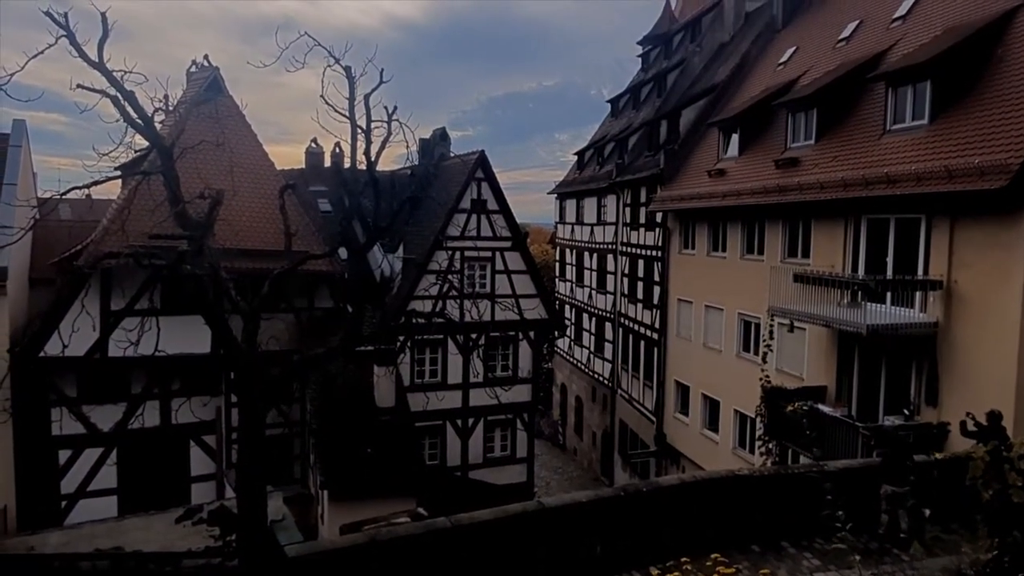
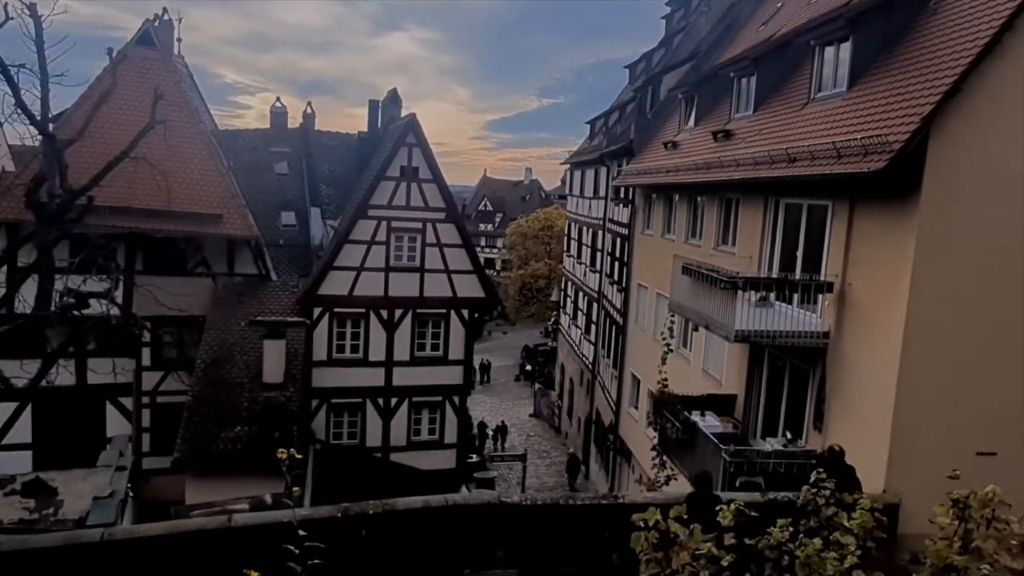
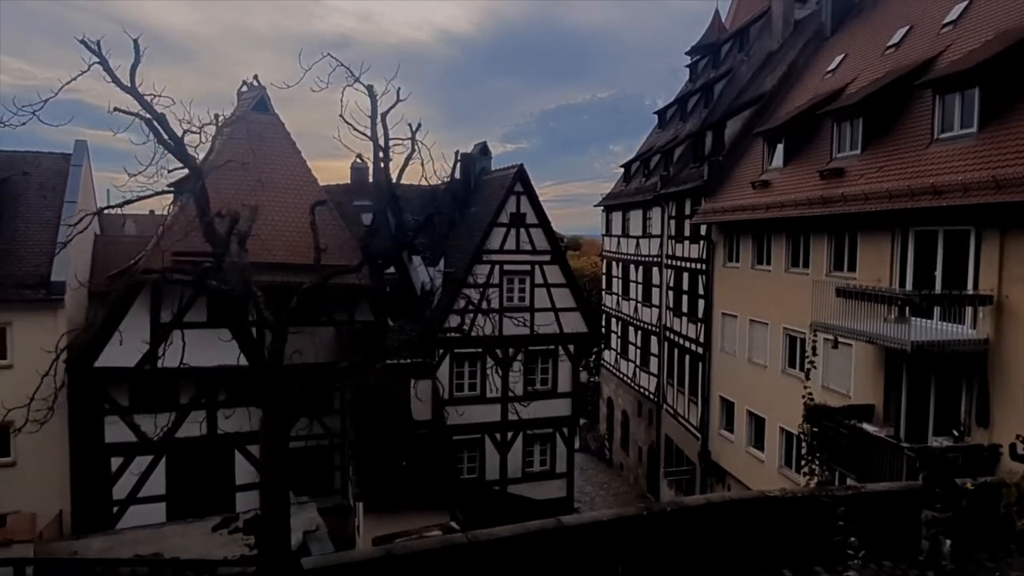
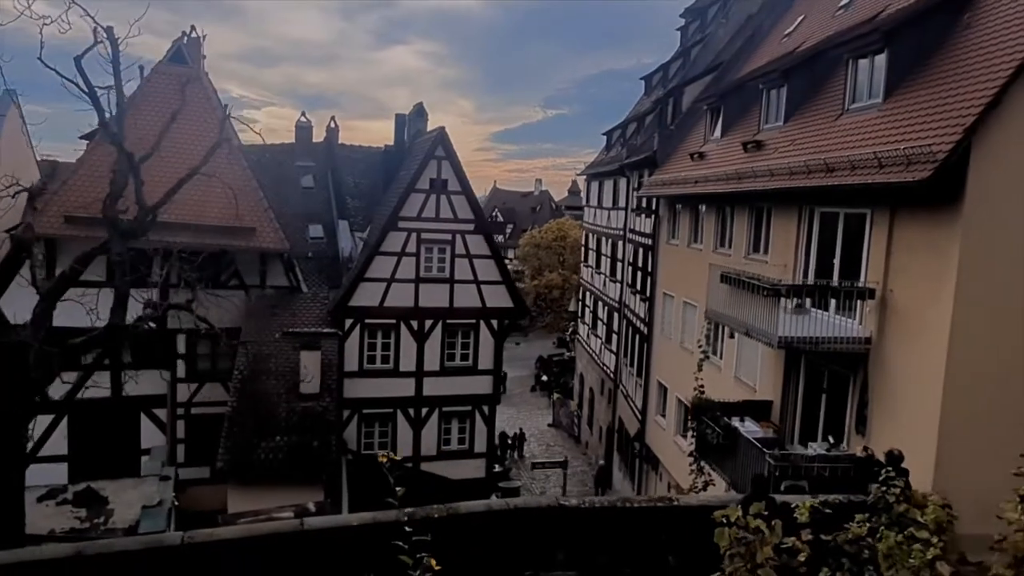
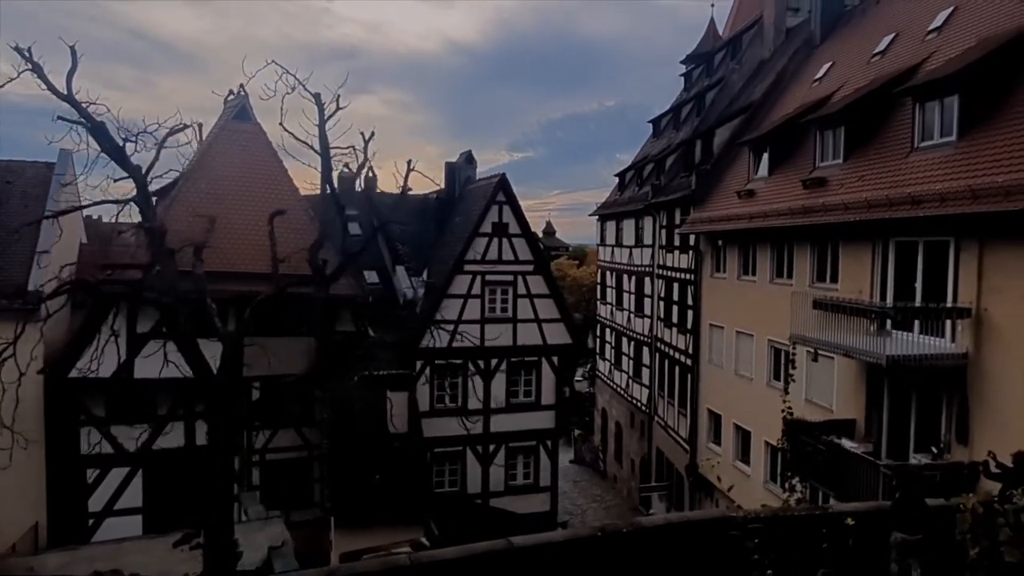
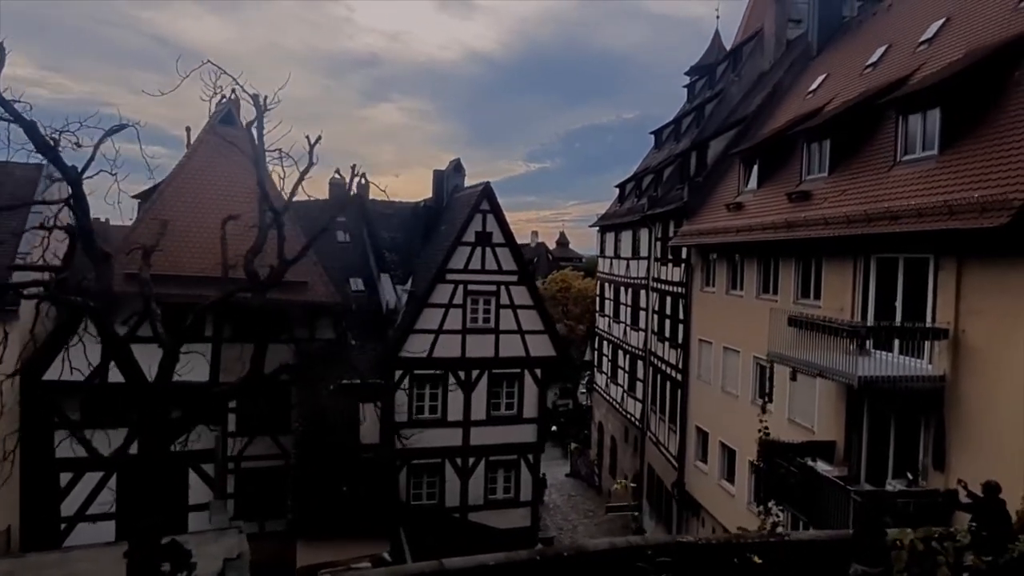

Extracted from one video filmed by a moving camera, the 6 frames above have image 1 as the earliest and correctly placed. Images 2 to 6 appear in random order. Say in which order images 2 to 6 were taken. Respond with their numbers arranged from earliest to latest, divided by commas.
3, 5, 6, 4, 2
